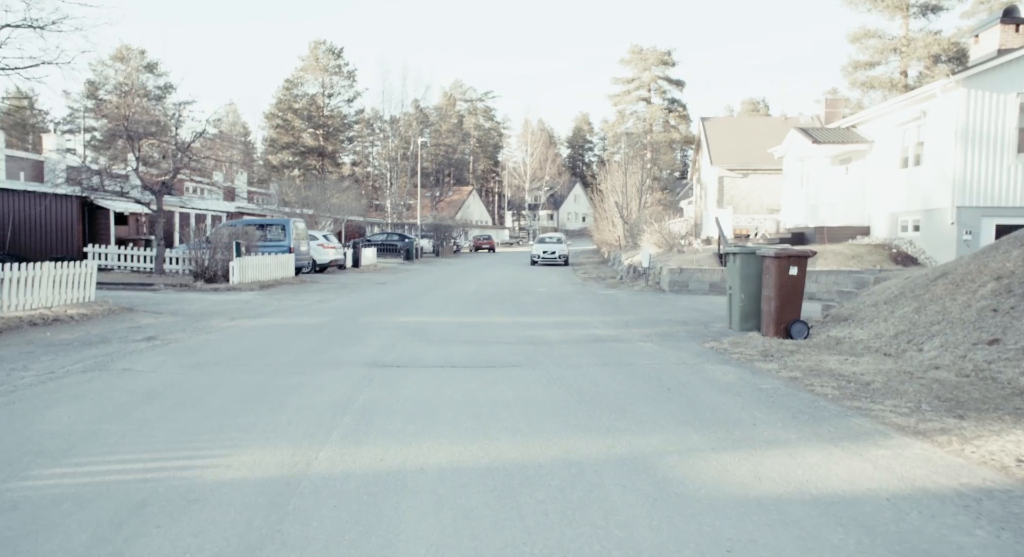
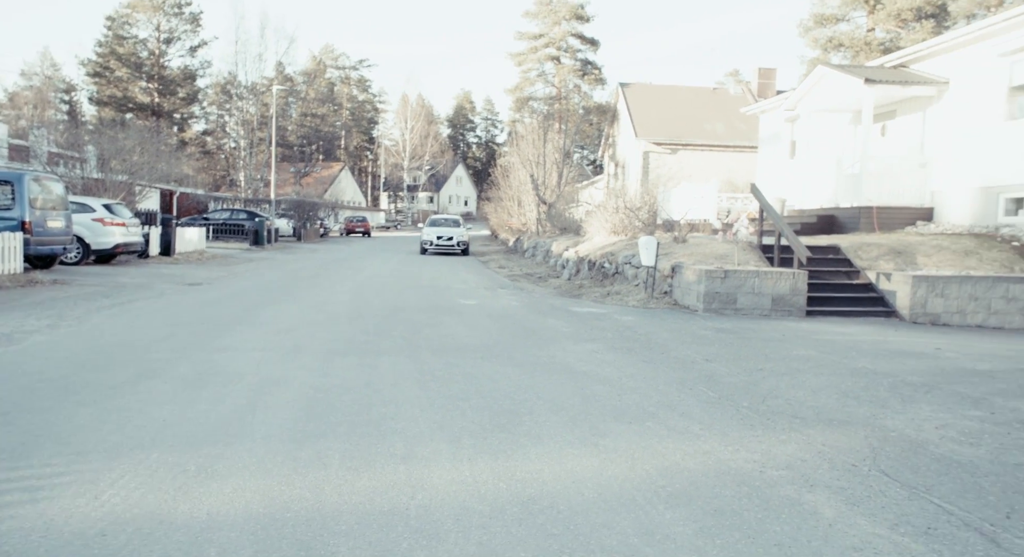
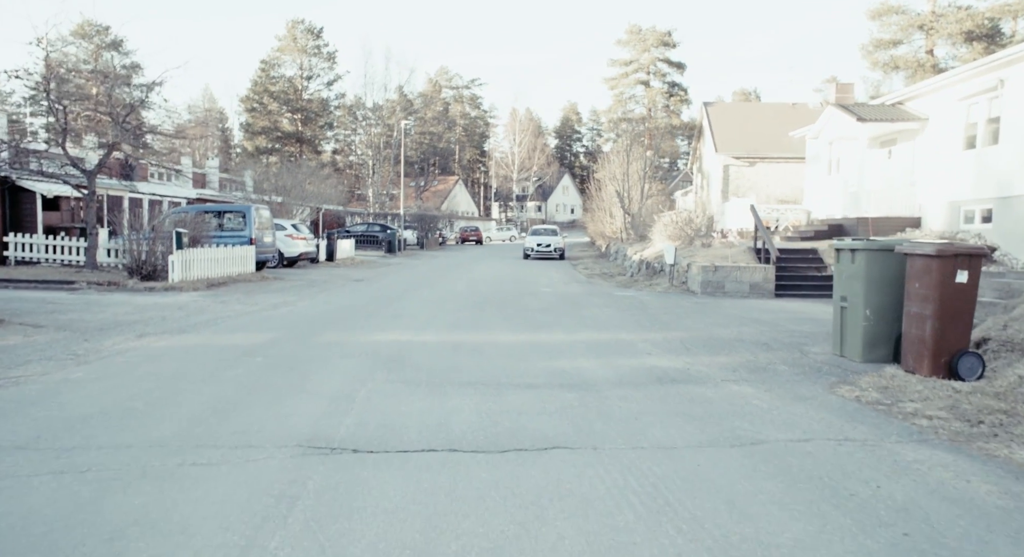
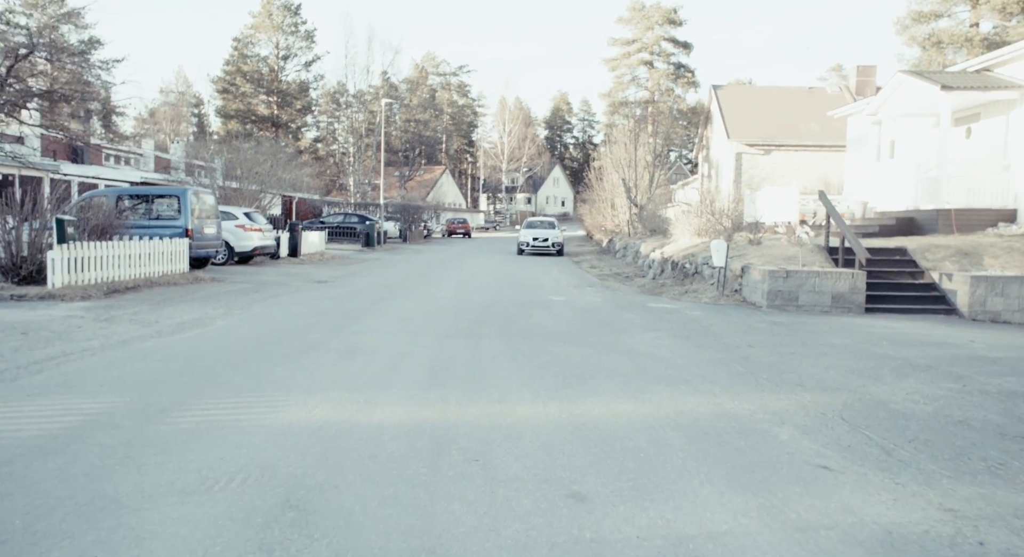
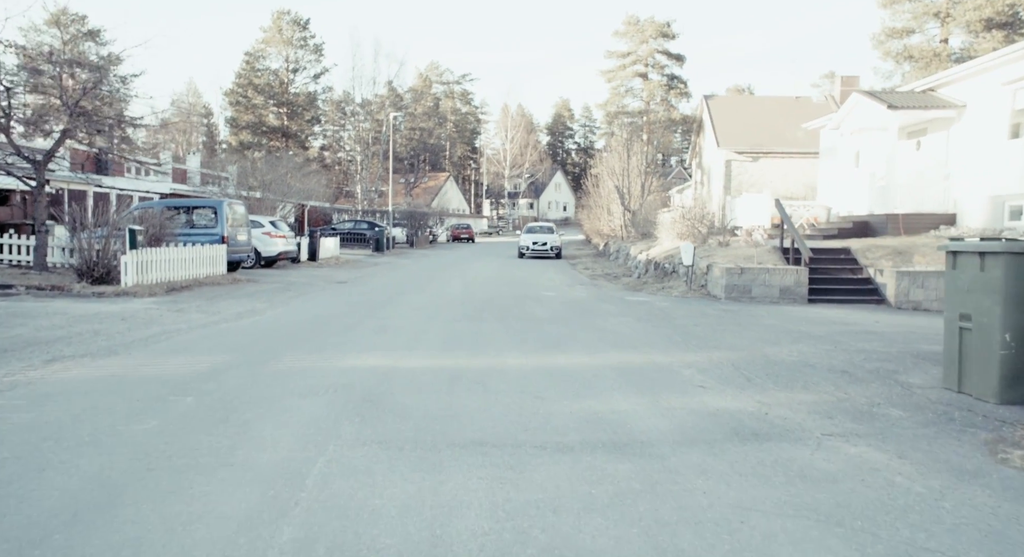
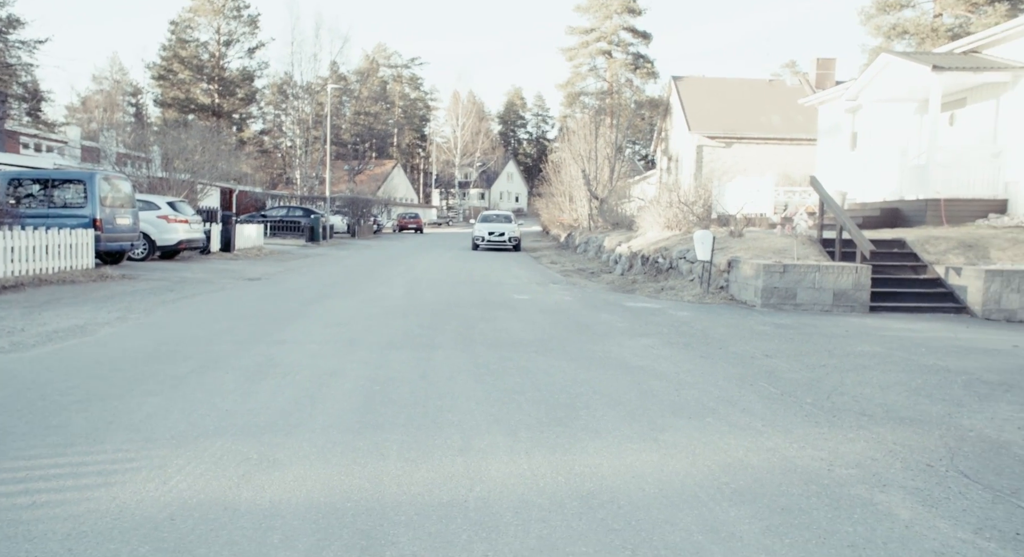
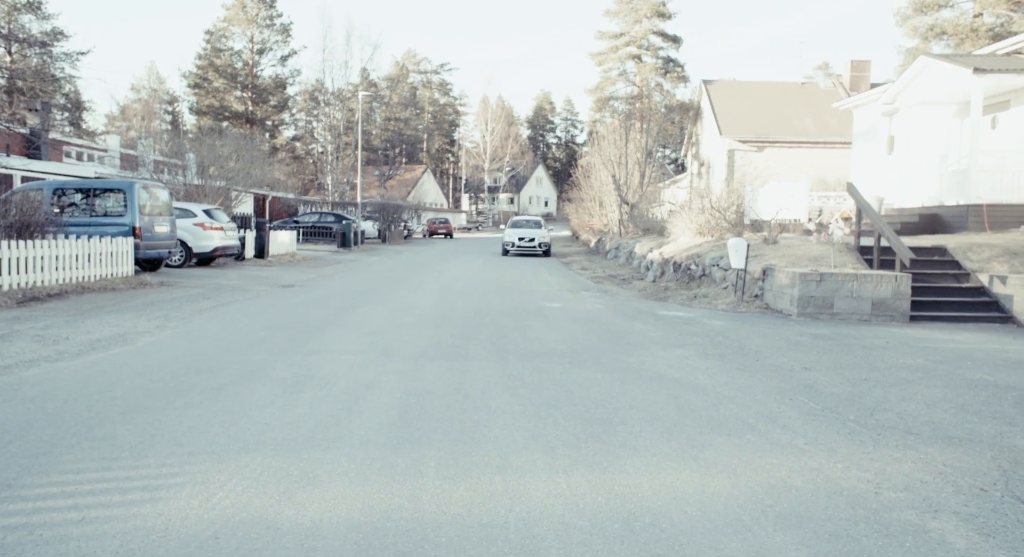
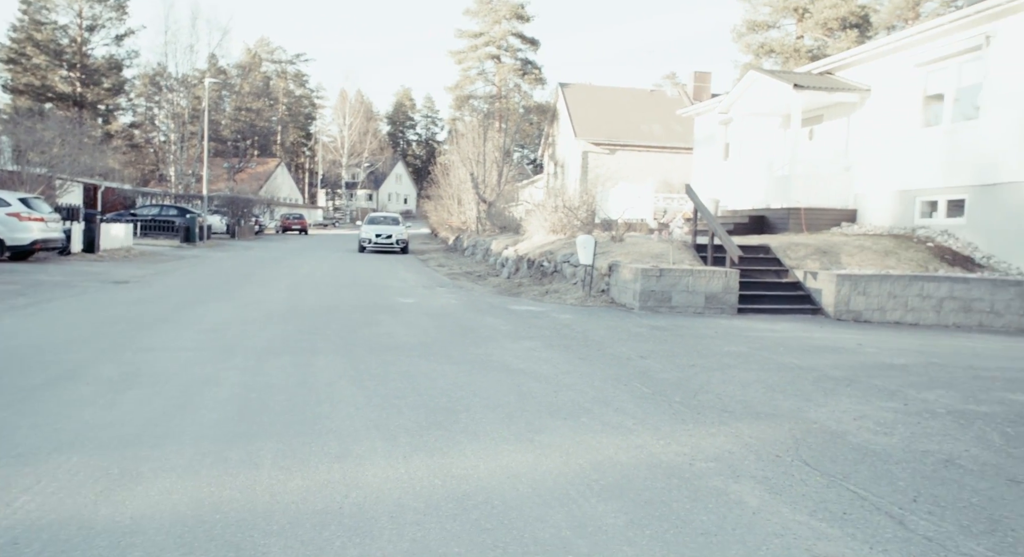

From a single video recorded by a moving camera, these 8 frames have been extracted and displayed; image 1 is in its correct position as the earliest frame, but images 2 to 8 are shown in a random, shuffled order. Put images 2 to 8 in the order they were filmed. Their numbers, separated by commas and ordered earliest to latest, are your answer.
3, 5, 4, 7, 6, 2, 8
